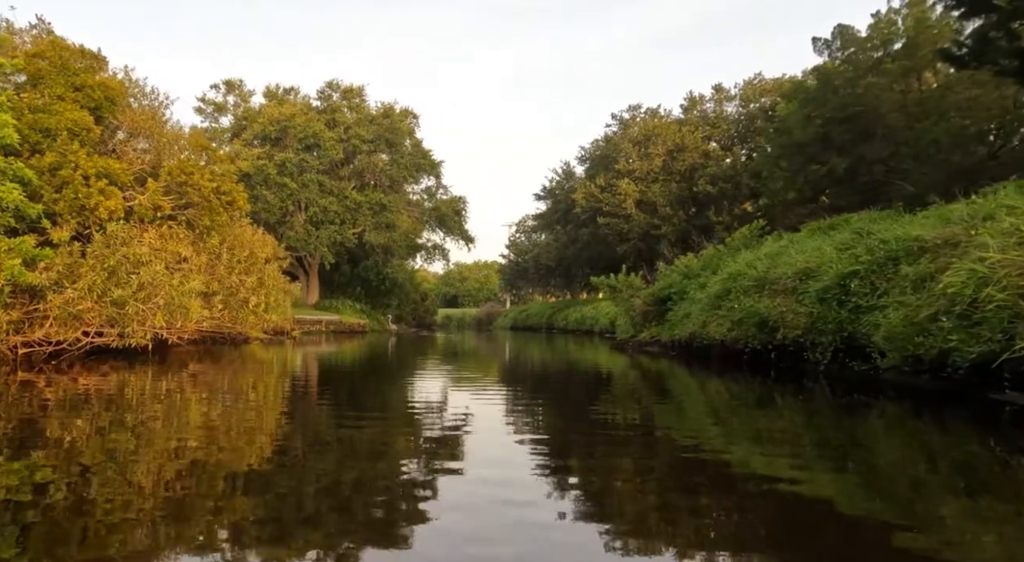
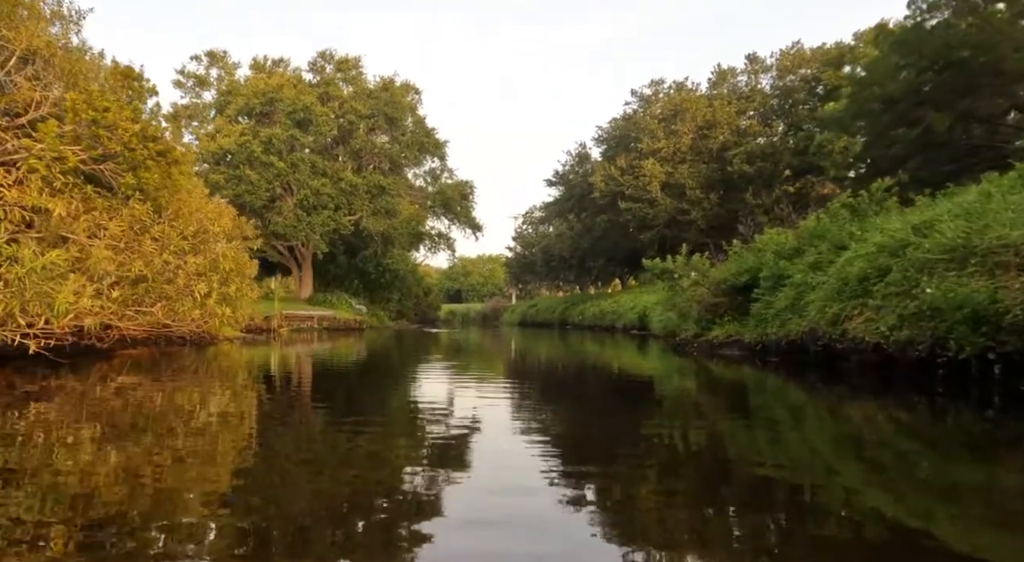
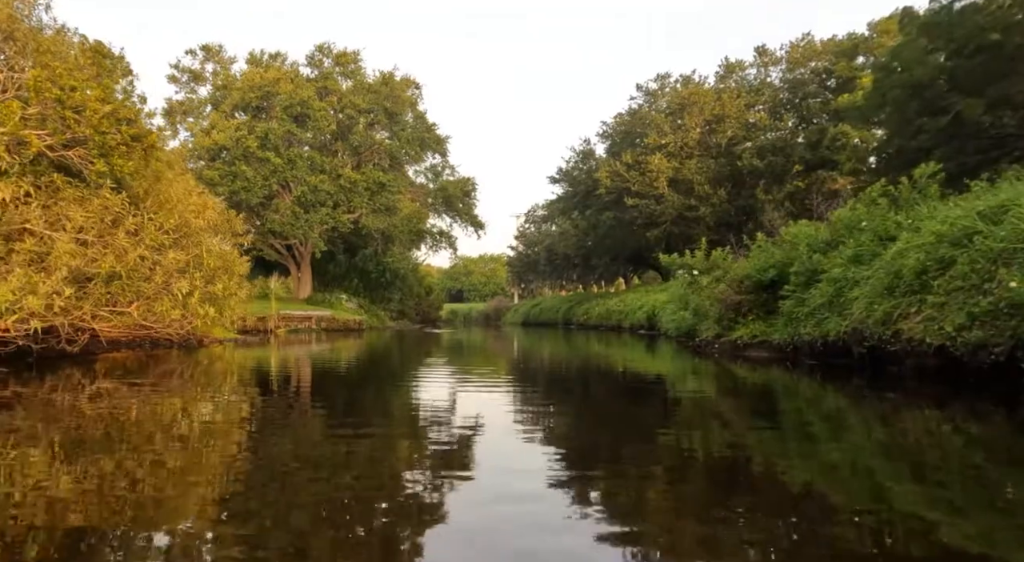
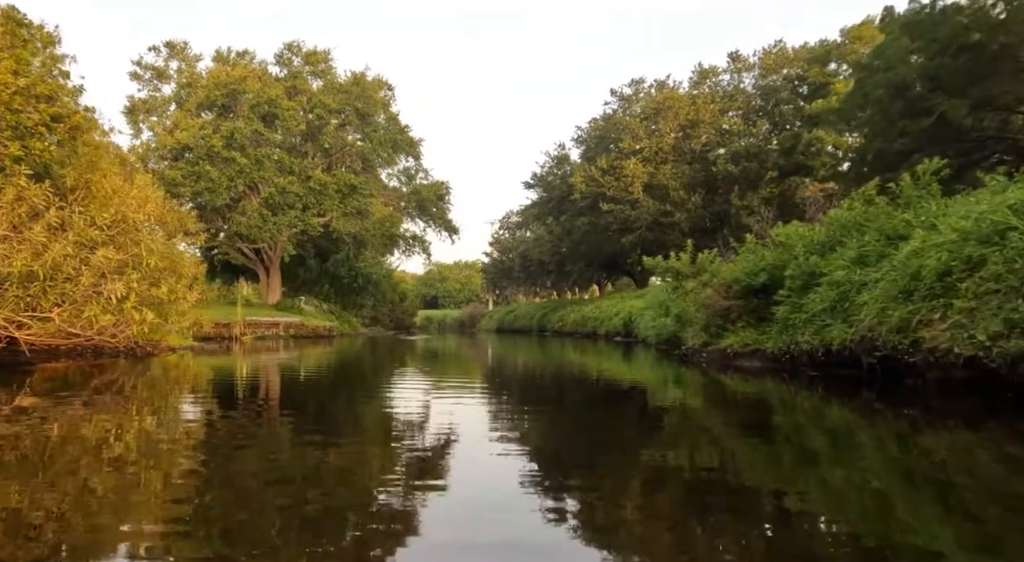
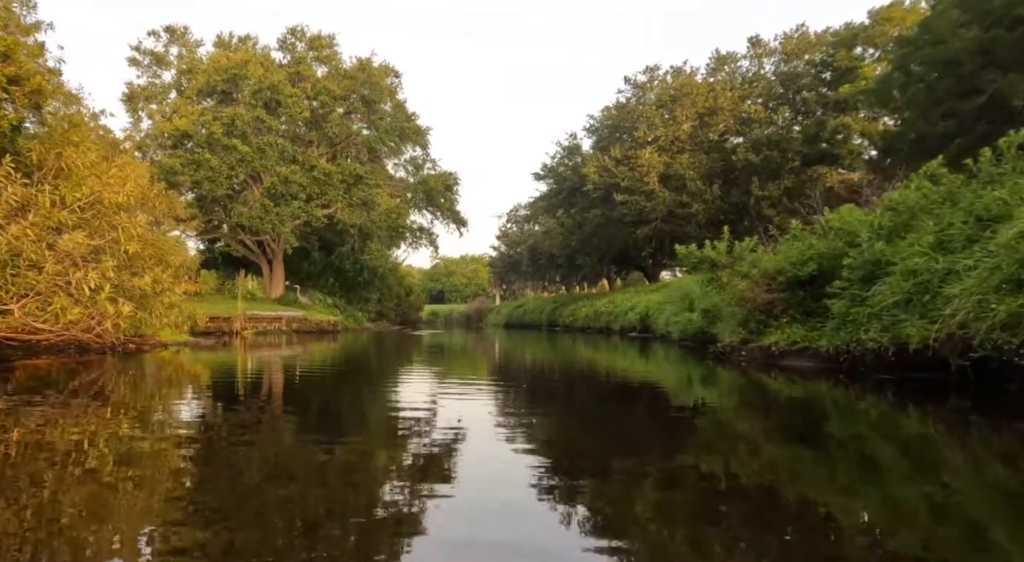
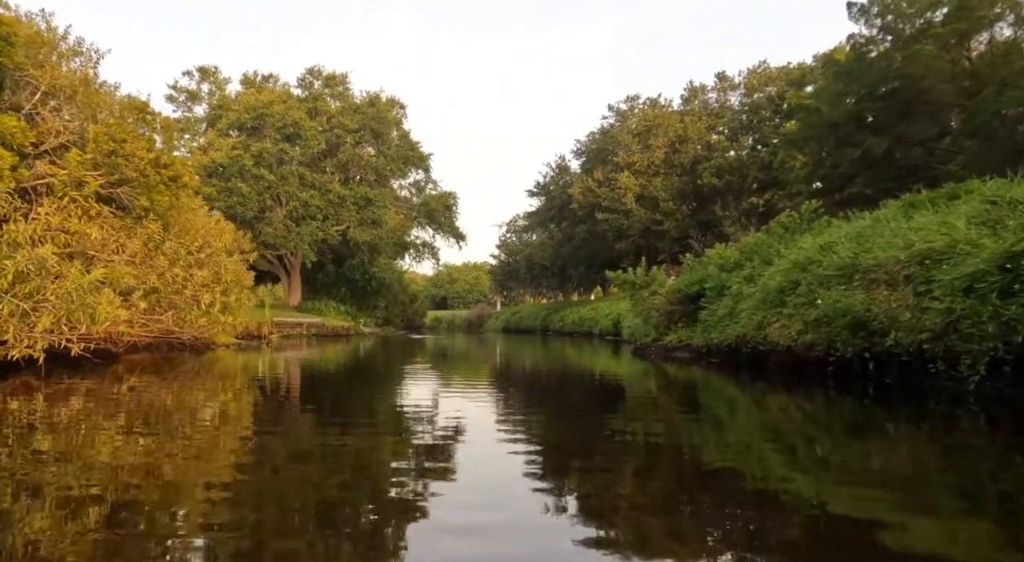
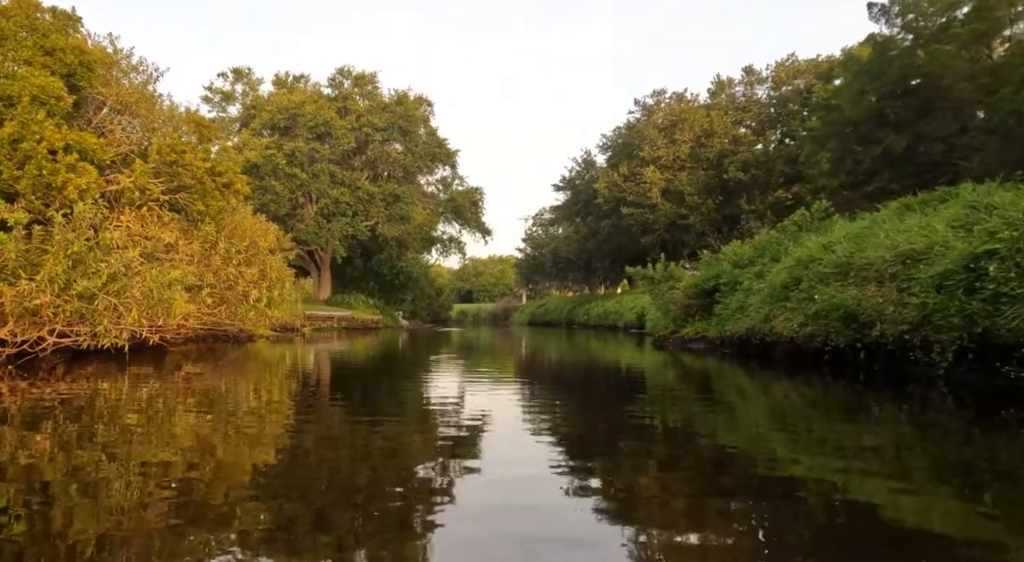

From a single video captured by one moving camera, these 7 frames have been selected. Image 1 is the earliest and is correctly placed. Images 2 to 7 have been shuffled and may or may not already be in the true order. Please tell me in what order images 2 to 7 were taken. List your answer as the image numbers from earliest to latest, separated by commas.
7, 6, 2, 3, 4, 5
